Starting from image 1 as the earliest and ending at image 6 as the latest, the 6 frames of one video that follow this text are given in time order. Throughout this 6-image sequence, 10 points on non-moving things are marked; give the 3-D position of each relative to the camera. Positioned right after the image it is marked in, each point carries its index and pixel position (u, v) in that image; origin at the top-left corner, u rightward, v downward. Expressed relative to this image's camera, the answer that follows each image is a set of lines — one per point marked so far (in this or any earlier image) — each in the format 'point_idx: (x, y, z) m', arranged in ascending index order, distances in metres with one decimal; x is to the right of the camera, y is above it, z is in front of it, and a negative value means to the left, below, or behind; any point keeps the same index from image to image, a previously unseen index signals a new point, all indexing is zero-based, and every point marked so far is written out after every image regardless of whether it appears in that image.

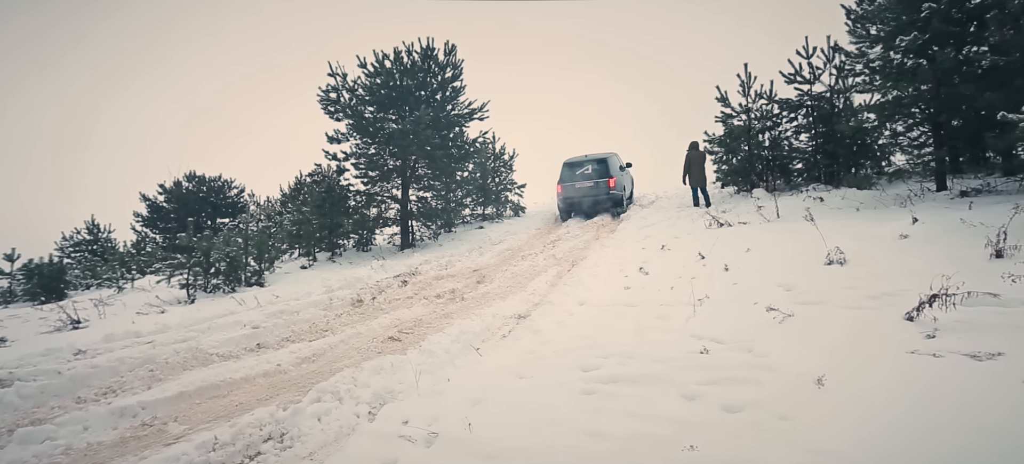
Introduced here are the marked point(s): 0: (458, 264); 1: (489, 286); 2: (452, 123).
0: (-1.4, -0.9, +14.1) m
1: (-0.5, -1.1, +11.1) m
2: (-2.1, +3.7, +18.3) m
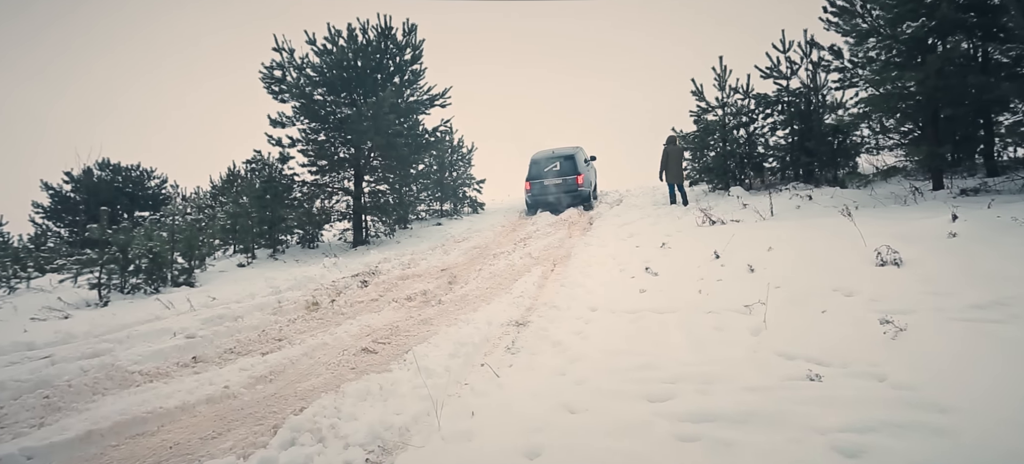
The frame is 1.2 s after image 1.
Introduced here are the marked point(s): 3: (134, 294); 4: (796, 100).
0: (-2.1, -0.8, +12.8) m
1: (-0.9, -1.0, +9.9) m
2: (-3.2, +3.9, +16.9) m
3: (-8.2, -1.4, +11.7) m
4: (+7.6, +3.6, +14.3) m
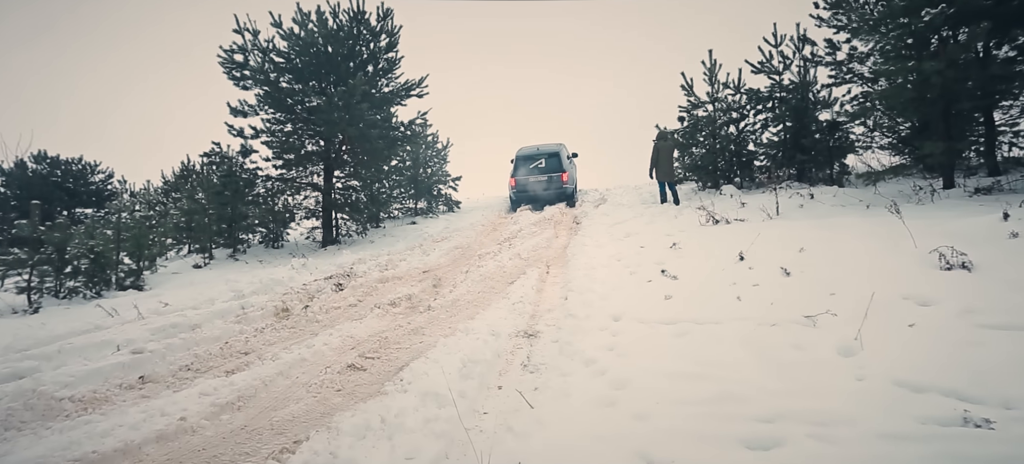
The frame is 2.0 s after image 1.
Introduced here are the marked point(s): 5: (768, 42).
0: (-2.4, -0.7, +11.8) m
1: (-1.0, -1.0, +9.0) m
2: (-3.7, +3.9, +15.8) m
3: (-8.4, -1.3, +10.3) m
4: (+7.2, +3.6, +14.0) m
5: (+6.7, +5.0, +14.2) m
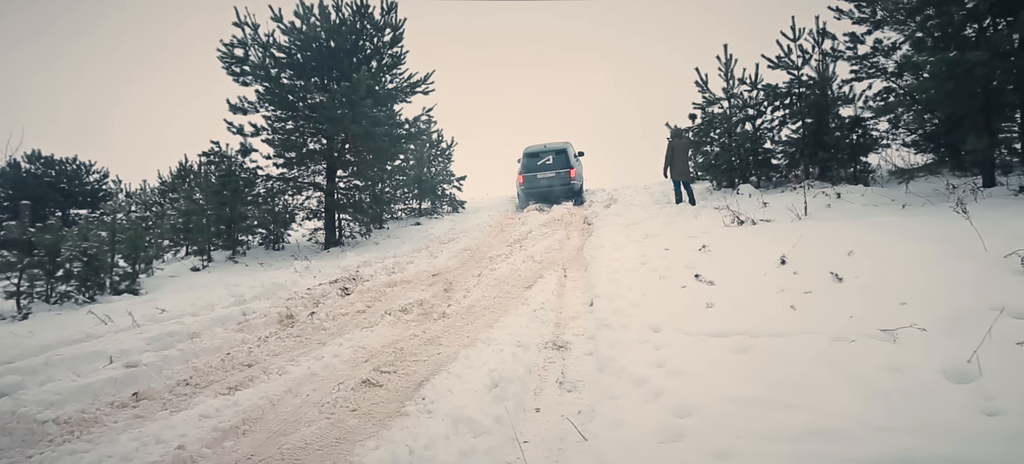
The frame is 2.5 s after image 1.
0: (-2.1, -0.8, +11.3) m
1: (-0.7, -1.0, +8.5) m
2: (-3.5, +3.9, +15.4) m
3: (-8.2, -1.3, +9.8) m
4: (+7.5, +3.5, +13.5) m
5: (+7.0, +5.0, +13.7) m
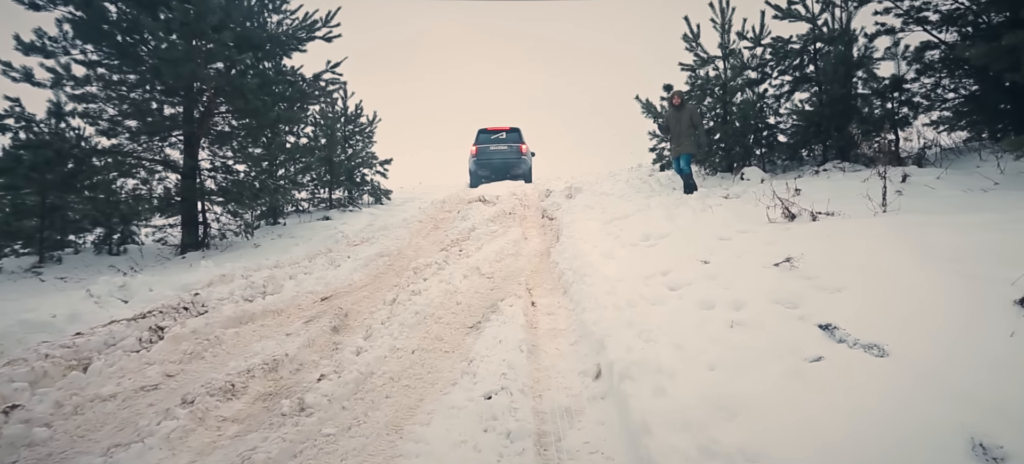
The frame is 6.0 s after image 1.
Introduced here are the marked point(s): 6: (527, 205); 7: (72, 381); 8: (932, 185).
0: (-3.0, -0.7, +7.4) m
1: (-1.3, -1.0, +4.7) m
2: (-4.8, +3.9, +11.2) m
3: (-8.9, -1.3, +5.2) m
4: (+6.3, +3.6, +10.6) m
5: (+5.7, +5.0, +10.7) m
6: (+0.4, +0.6, +13.0) m
7: (-3.5, -1.2, +4.2) m
8: (+5.6, +0.6, +7.2) m
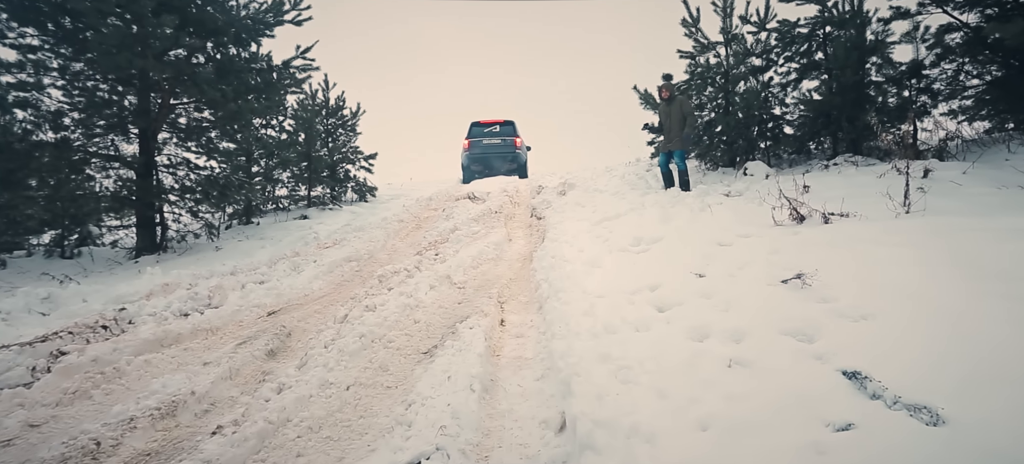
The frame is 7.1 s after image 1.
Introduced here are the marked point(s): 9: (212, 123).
0: (-3.4, -0.8, +6.6) m
1: (-1.7, -1.1, +3.9) m
2: (-5.1, +3.9, +10.3) m
3: (-9.2, -1.4, +4.4) m
4: (+5.9, +3.6, +9.7) m
5: (+5.4, +5.0, +9.8) m
6: (+0.1, +0.6, +12.1) m
7: (-3.8, -1.3, +3.4) m
8: (+5.3, +0.6, +6.4) m
9: (-6.1, +2.1, +10.2) m
